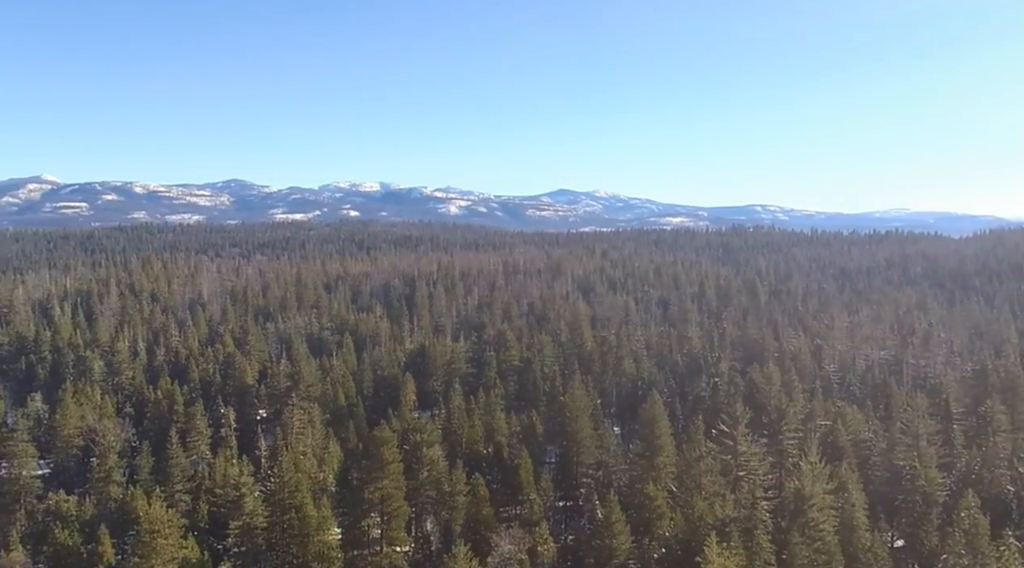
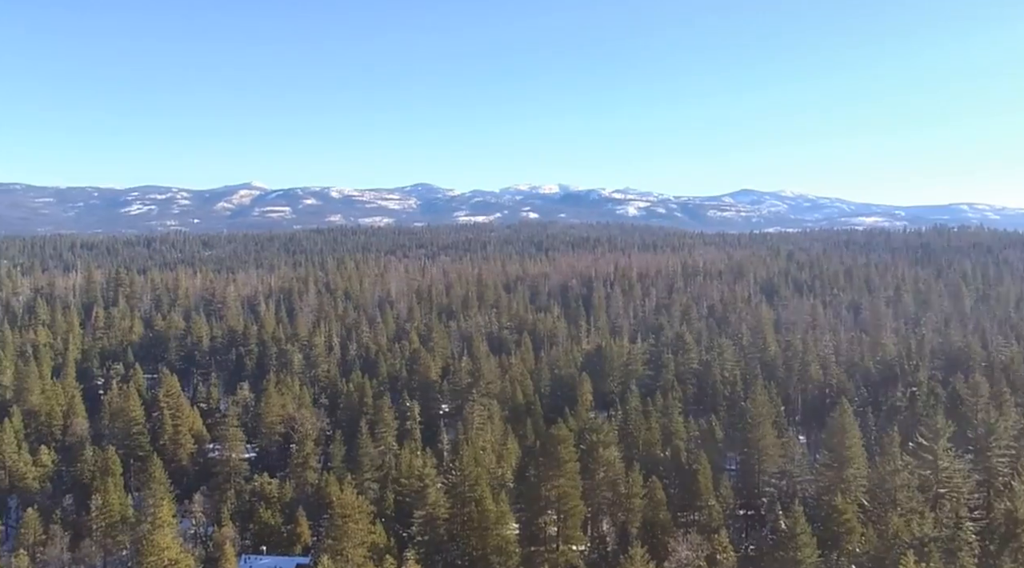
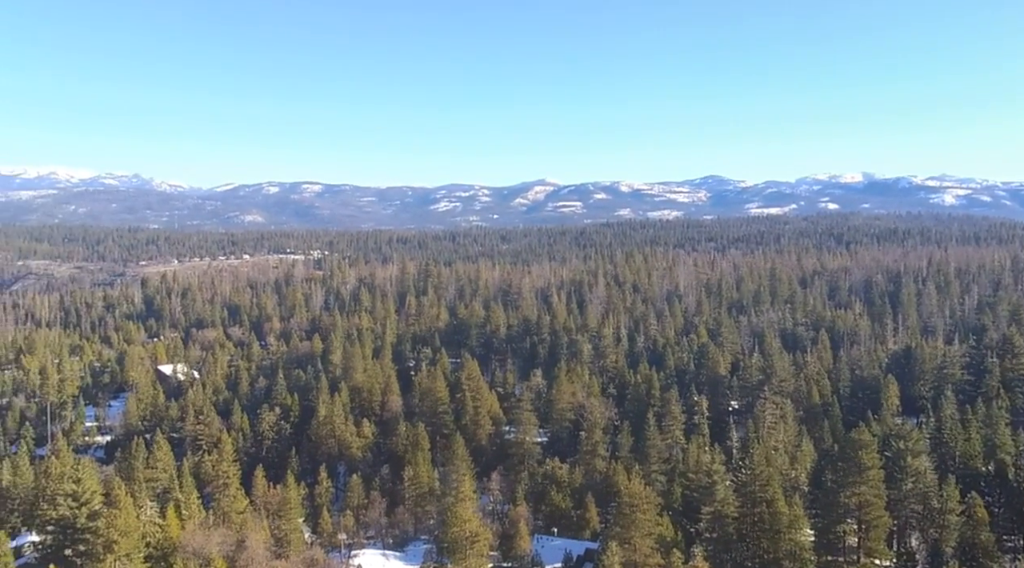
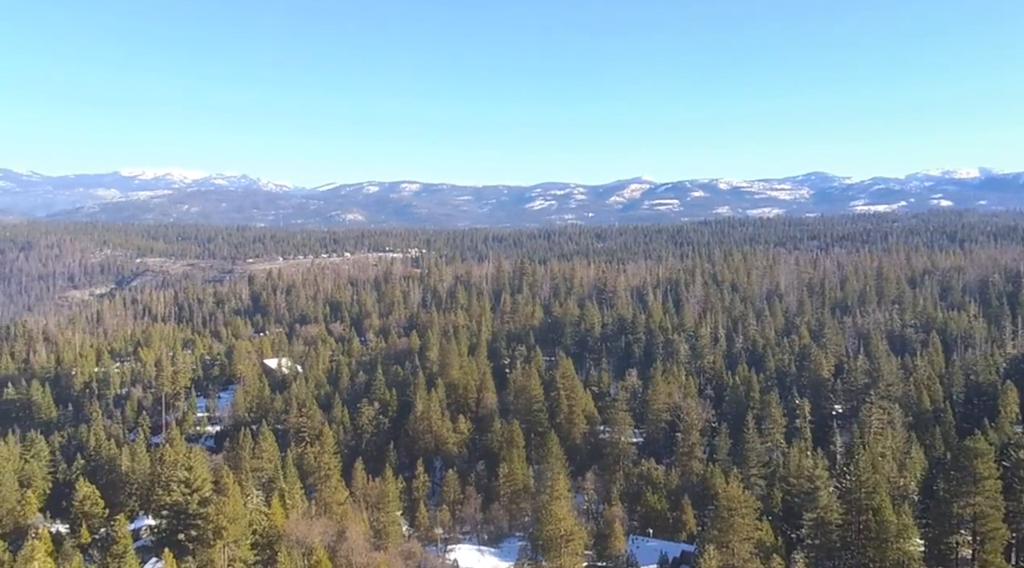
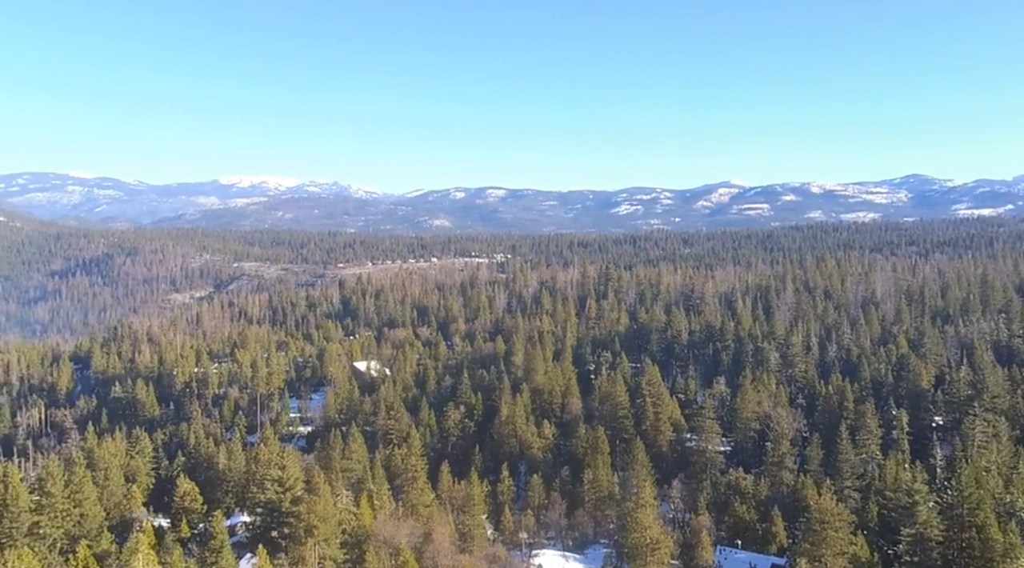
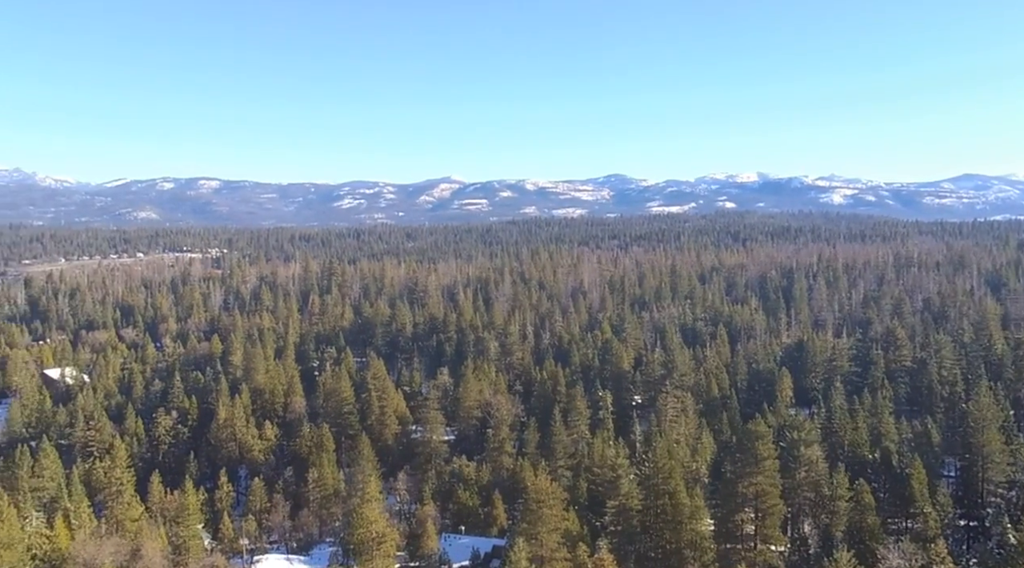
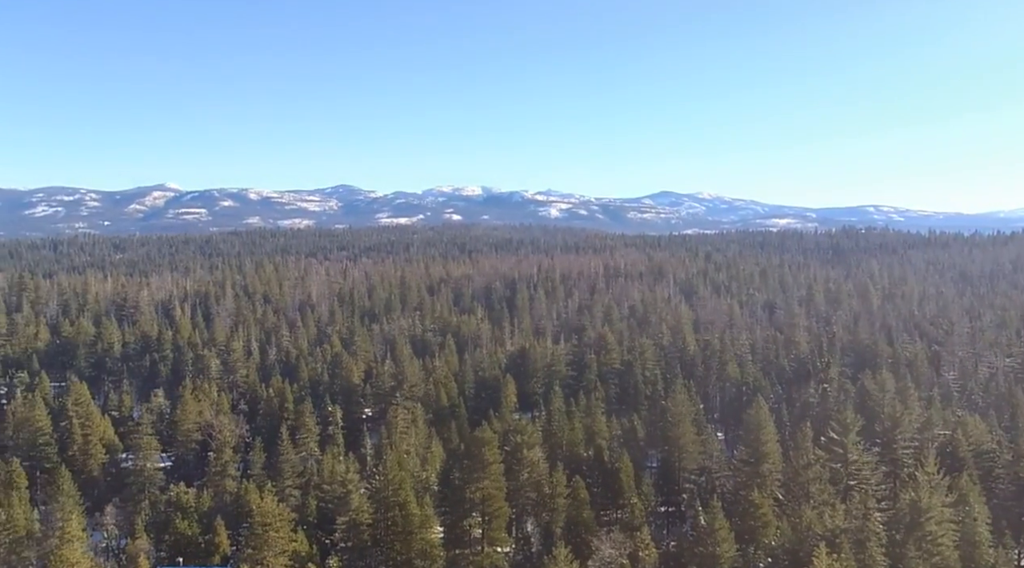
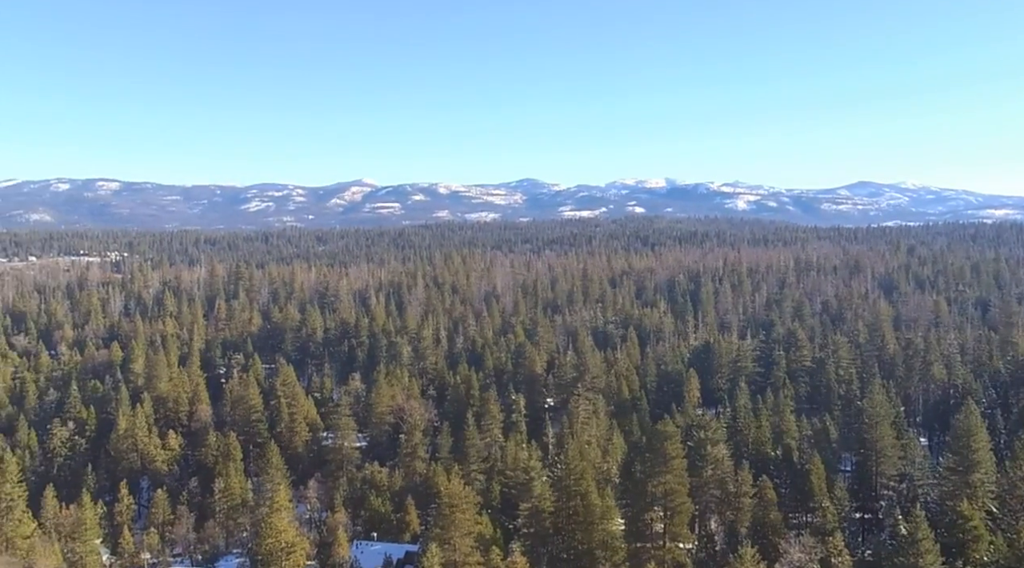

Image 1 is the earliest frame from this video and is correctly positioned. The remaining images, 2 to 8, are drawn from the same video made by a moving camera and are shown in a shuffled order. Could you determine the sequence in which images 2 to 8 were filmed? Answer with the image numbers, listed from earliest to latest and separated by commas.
7, 2, 8, 6, 3, 4, 5
